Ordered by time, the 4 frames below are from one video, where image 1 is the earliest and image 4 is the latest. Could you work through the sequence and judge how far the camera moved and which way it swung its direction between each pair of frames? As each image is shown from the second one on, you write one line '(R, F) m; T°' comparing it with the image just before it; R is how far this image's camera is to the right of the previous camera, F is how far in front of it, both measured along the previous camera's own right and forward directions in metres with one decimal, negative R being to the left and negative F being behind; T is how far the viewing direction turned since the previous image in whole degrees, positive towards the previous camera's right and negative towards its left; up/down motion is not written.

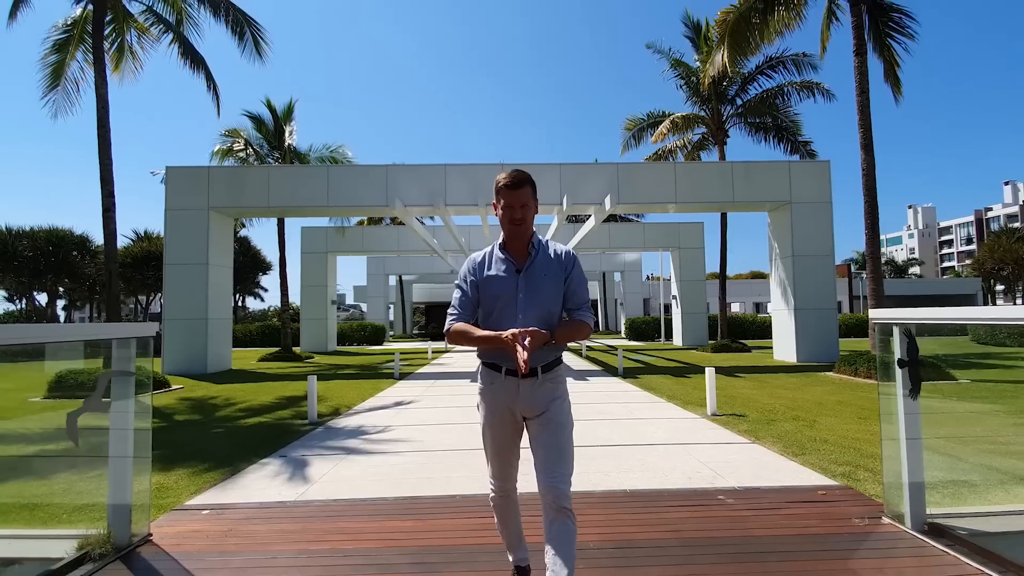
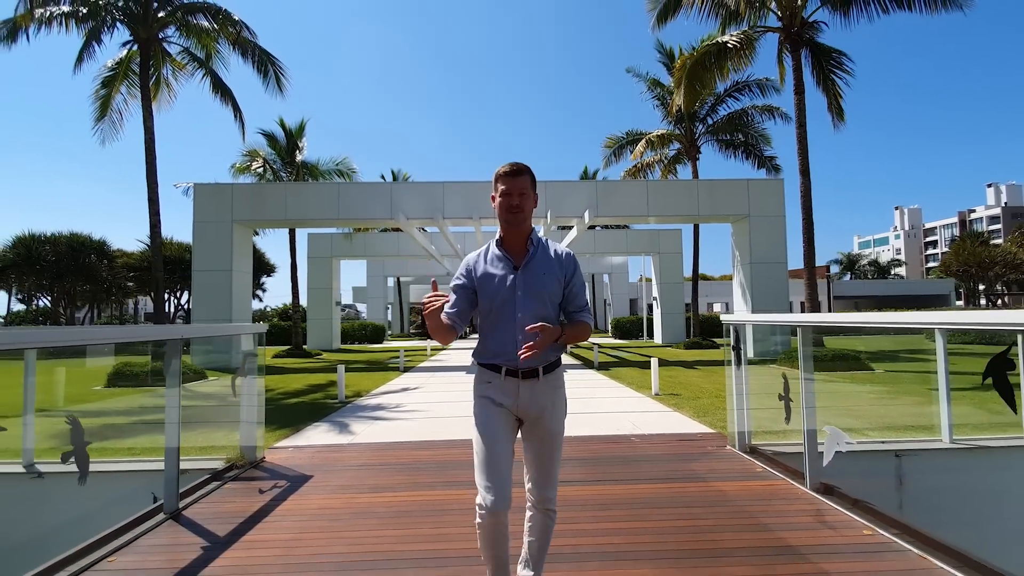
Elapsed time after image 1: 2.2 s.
(+0.1, -1.9) m; +1°
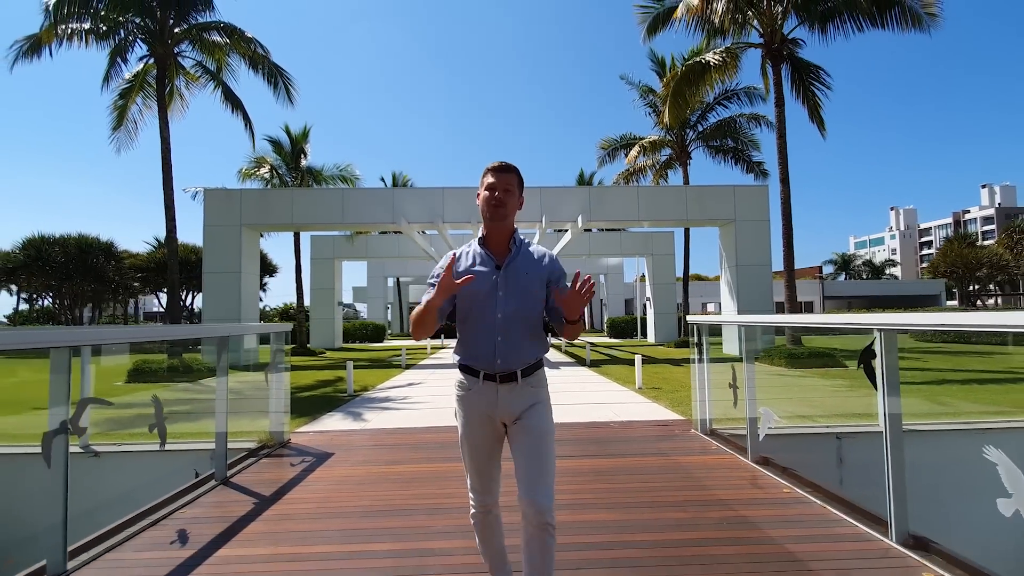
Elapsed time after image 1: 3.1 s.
(+0.1, -0.8) m; 0°
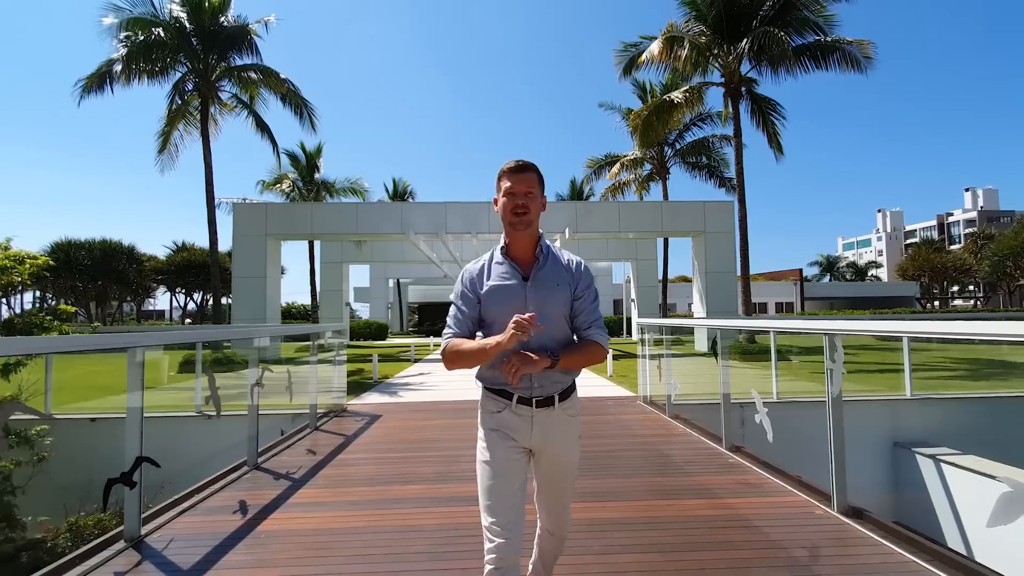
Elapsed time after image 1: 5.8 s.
(0.0, -2.3) m; +1°
